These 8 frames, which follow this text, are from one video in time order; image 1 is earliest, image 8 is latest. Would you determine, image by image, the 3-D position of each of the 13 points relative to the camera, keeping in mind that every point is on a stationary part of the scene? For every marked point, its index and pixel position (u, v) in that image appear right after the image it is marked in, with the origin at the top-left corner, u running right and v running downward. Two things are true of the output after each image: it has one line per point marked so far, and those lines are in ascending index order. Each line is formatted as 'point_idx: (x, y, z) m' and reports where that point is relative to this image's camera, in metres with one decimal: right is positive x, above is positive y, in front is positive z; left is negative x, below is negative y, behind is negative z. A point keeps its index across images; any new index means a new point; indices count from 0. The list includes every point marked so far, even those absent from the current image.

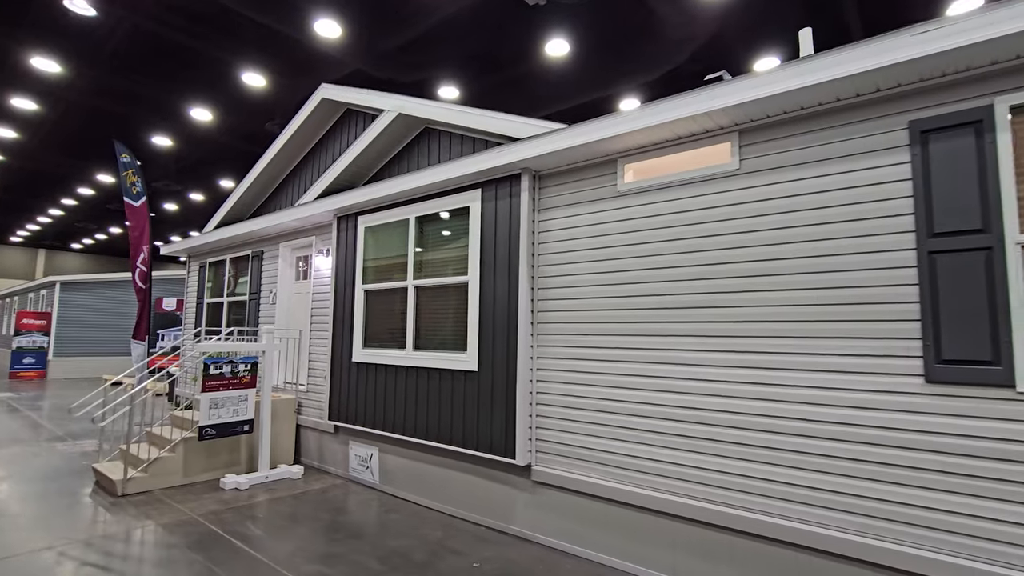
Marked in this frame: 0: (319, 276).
0: (-2.5, +0.1, +6.7) m
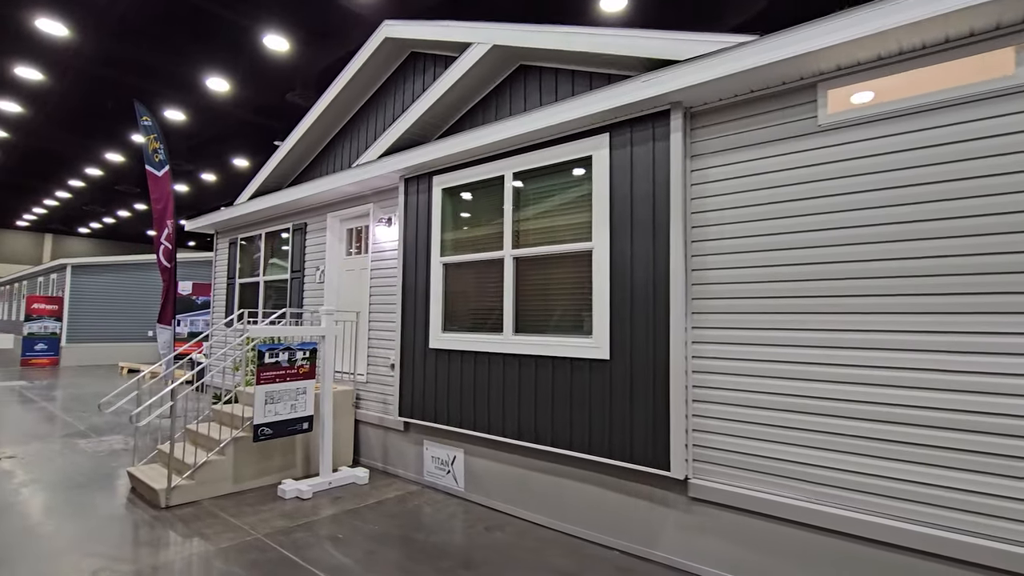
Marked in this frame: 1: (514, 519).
0: (-1.5, +0.4, +5.8) m
1: (0.0, -1.9, +4.3) m
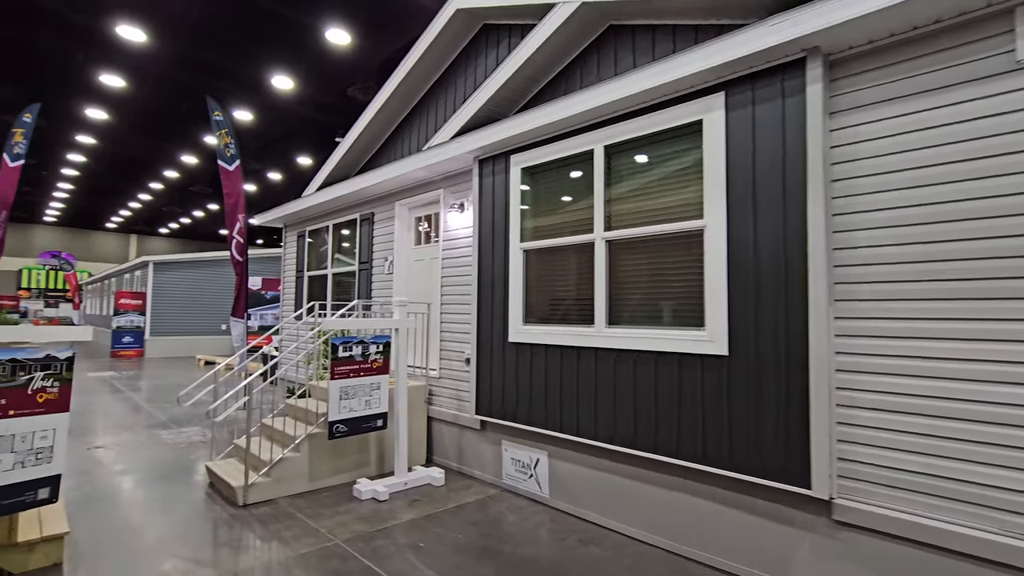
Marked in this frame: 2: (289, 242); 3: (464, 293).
0: (-0.6, +0.5, +5.5) m
1: (+0.7, -1.8, +3.9) m
2: (-3.8, +0.8, +8.8) m
3: (-0.5, -0.1, +5.3) m
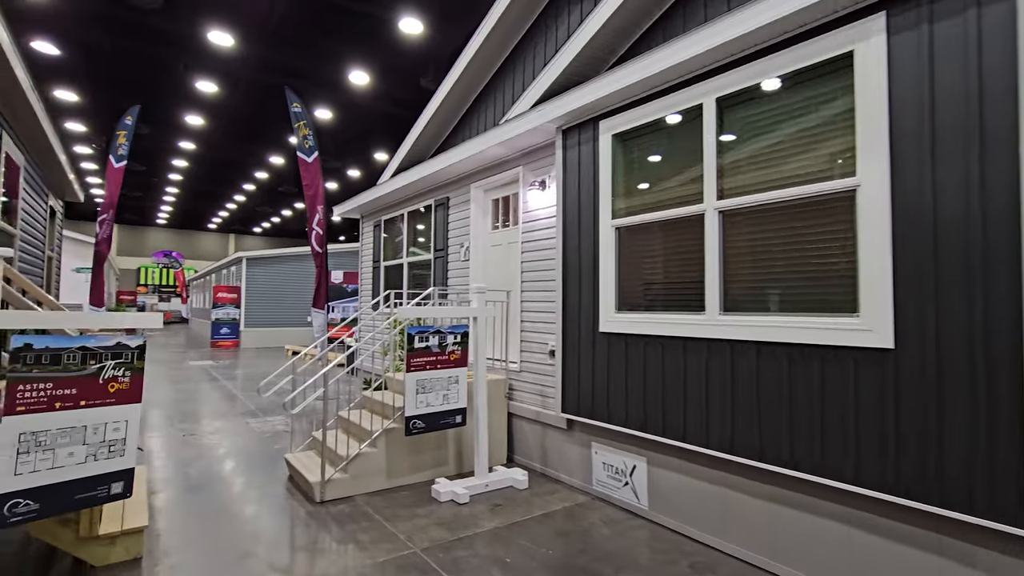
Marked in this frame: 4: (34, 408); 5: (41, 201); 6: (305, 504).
0: (+0.2, +0.7, +5.0) m
1: (+1.3, -1.7, +3.3) m
2: (-2.5, +1.0, +8.8) m
3: (+0.3, +0.1, +4.8) m
4: (-2.3, -0.6, +2.4) m
5: (-6.2, +1.1, +6.8) m
6: (-1.6, -1.7, +4.1) m
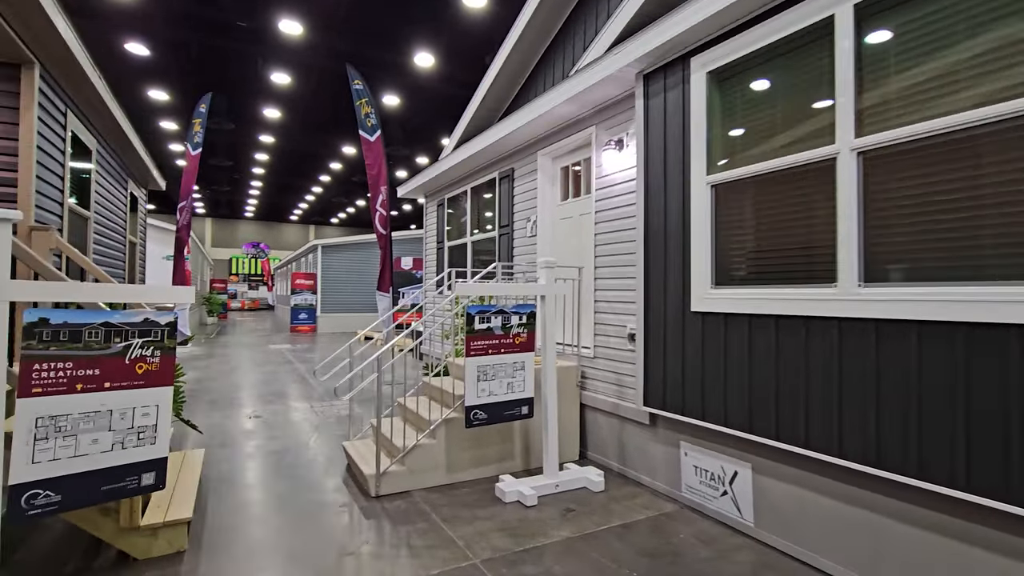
0: (+0.8, +0.9, +4.4) m
1: (+1.7, -1.5, +2.6) m
2: (-1.4, +1.2, +8.5) m
3: (+0.9, +0.3, +4.2) m
4: (-2.0, -0.4, +2.2) m
5: (-5.3, +1.4, +7.0) m
6: (-1.1, -1.5, +3.7) m
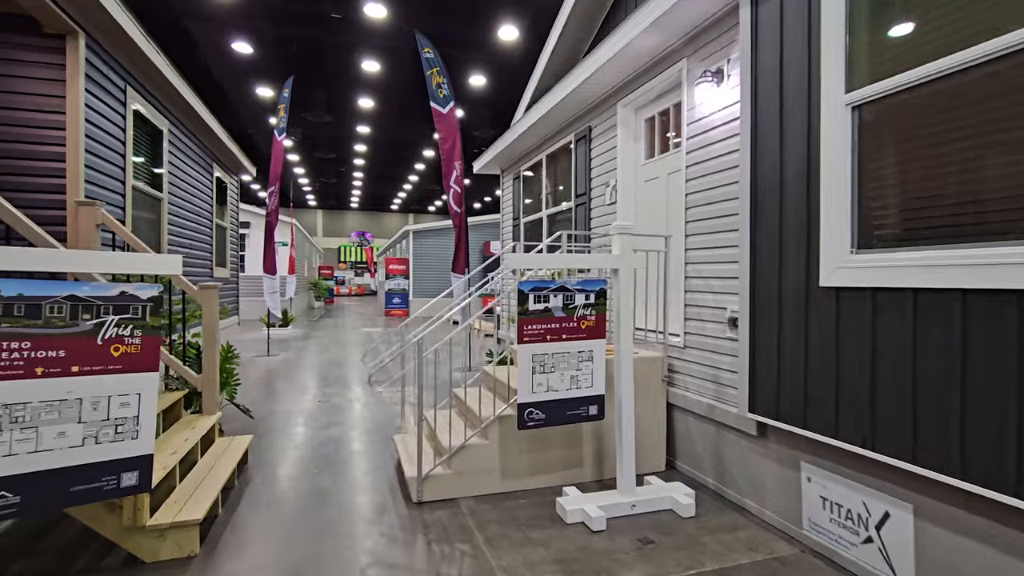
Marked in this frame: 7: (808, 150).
0: (+1.3, +1.1, +3.5) m
1: (+1.9, -1.4, +1.6) m
2: (-0.1, +1.5, +7.9) m
3: (+1.4, +0.5, +3.3) m
4: (-1.8, -0.3, +1.9) m
5: (-4.3, +1.6, +7.2) m
6: (-0.7, -1.4, +3.3) m
7: (+1.5, +0.7, +2.6) m
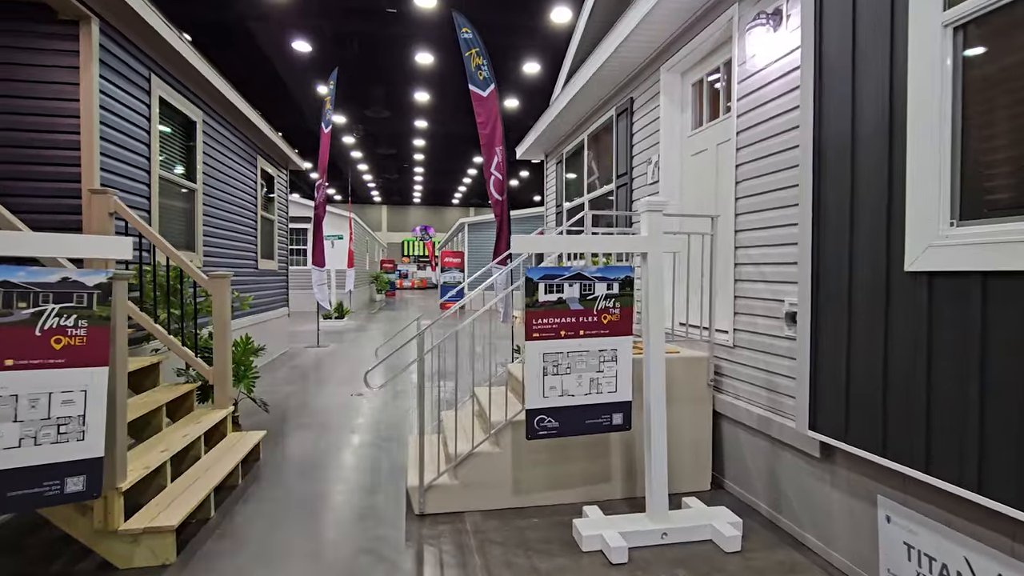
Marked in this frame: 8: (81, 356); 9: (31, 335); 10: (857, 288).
0: (+1.4, +1.1, +2.9) m
1: (+1.7, -1.3, +1.0) m
2: (+0.5, +1.7, +7.4) m
3: (+1.4, +0.5, +2.7) m
4: (-1.9, -0.3, +1.7) m
5: (-3.7, +1.7, +7.2) m
6: (-0.6, -1.3, +3.0) m
7: (+1.5, +0.8, +2.0) m
8: (-1.6, -0.3, +1.9) m
9: (-1.7, -0.2, +1.8) m
10: (+1.4, 0.0, +2.2) m
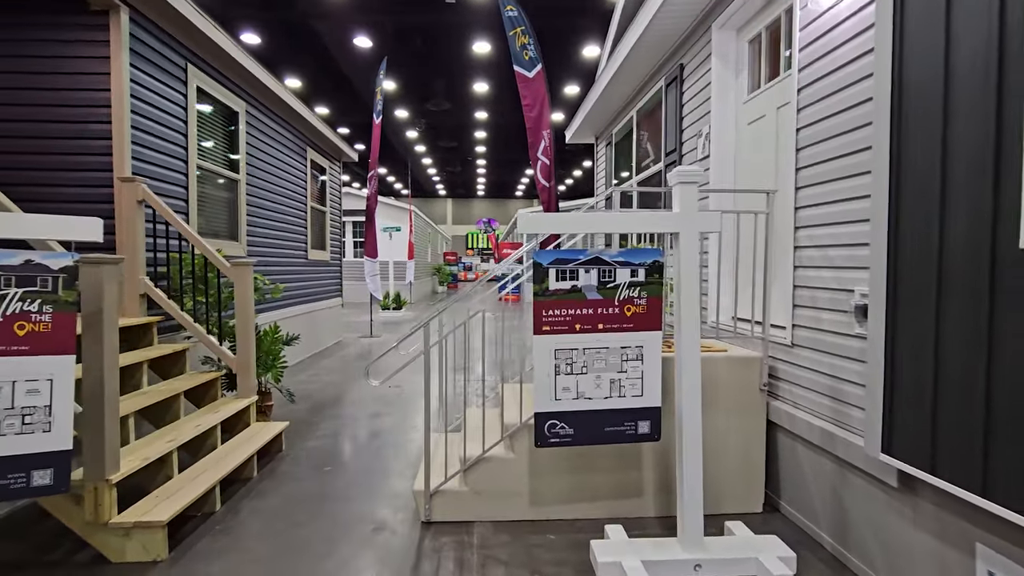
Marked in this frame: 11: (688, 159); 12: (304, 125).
0: (+1.4, +1.2, +2.4) m
1: (+1.5, -1.3, +0.5) m
2: (+1.2, +1.8, +7.0) m
3: (+1.5, +0.6, +2.2) m
4: (-2.0, -0.2, +1.6) m
5: (-3.0, +1.9, +7.3) m
6: (-0.5, -1.2, +2.7) m
7: (+1.4, +0.8, +1.5) m
8: (-1.6, -0.2, +1.8) m
9: (-1.8, -0.1, +1.7) m
10: (+1.4, 0.0, +1.7) m
11: (+1.4, +1.0, +4.0) m
12: (-2.9, +2.3, +7.3) m
